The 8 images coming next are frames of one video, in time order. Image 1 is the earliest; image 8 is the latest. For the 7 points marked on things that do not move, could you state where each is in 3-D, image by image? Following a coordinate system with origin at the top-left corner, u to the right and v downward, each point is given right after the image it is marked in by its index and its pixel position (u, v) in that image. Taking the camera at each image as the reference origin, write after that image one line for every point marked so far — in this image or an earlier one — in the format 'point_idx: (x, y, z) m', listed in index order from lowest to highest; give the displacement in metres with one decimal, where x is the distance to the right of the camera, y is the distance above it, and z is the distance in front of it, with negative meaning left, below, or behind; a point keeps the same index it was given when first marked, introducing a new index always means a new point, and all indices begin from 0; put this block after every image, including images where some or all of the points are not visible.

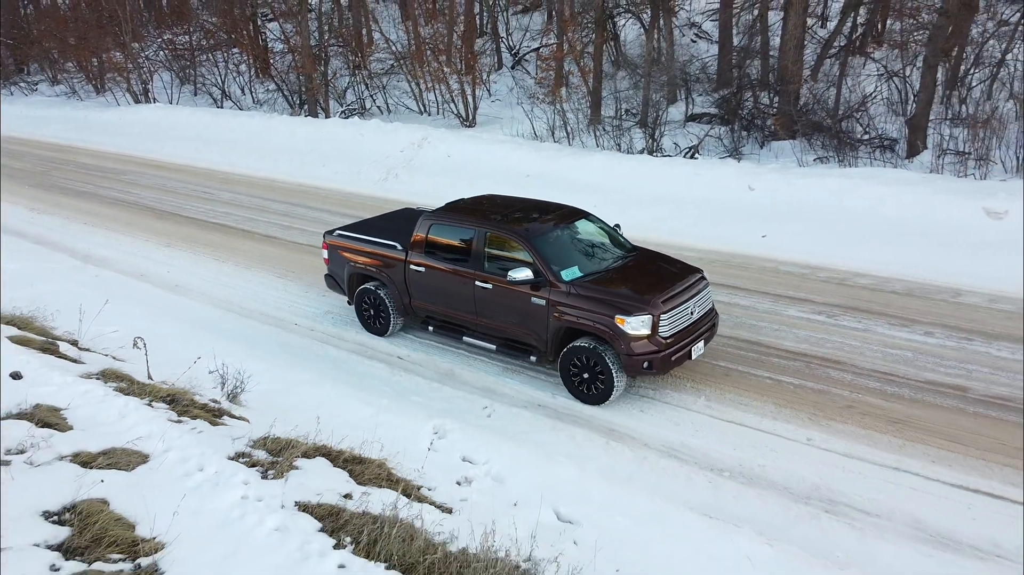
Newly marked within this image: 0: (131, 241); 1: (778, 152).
0: (-4.9, +0.6, +11.7) m
1: (+4.4, +2.3, +15.5) m
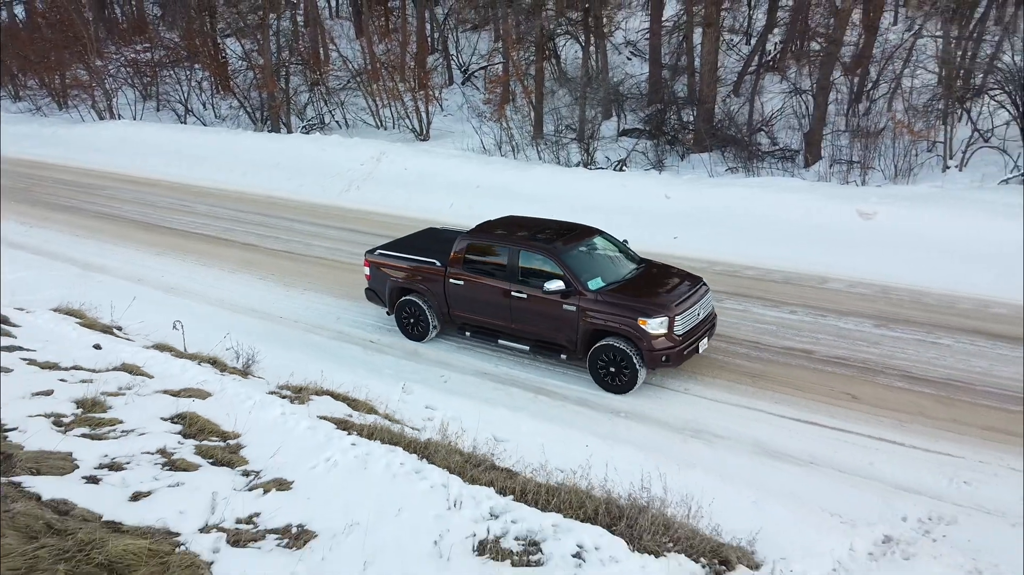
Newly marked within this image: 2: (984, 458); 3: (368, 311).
0: (-5.6, +0.5, +13.1) m
1: (+3.5, +2.3, +17.4) m
2: (+3.2, -1.1, +5.9) m
3: (-1.4, -0.3, +9.3) m
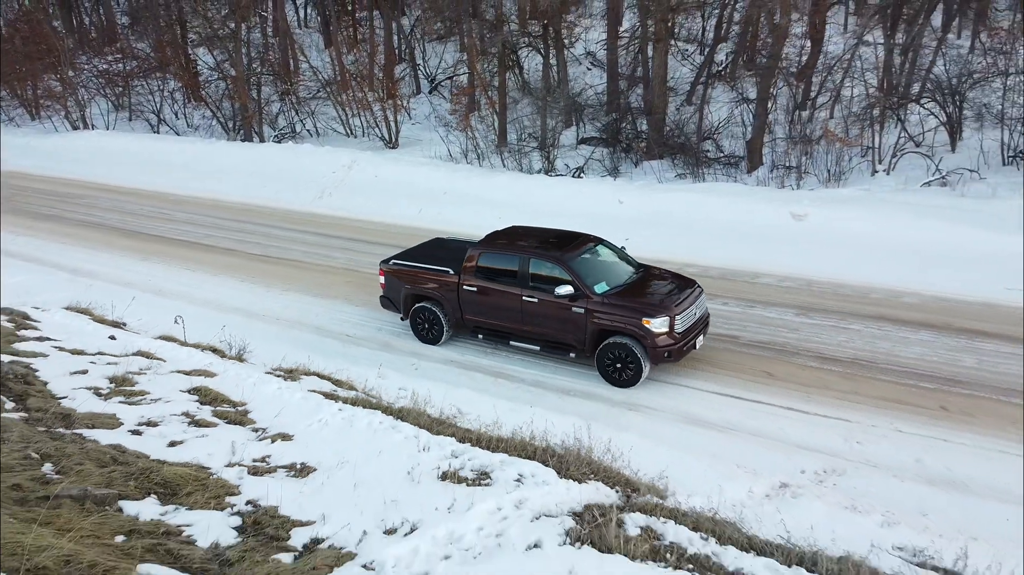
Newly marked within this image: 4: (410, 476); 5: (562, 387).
0: (-6.1, +0.5, +14.0) m
1: (+2.8, +2.4, +18.5) m
2: (+2.9, -1.0, +7.0) m
3: (-1.8, -0.3, +10.3) m
4: (-0.5, -0.9, +4.3) m
5: (+0.4, -0.8, +7.8) m
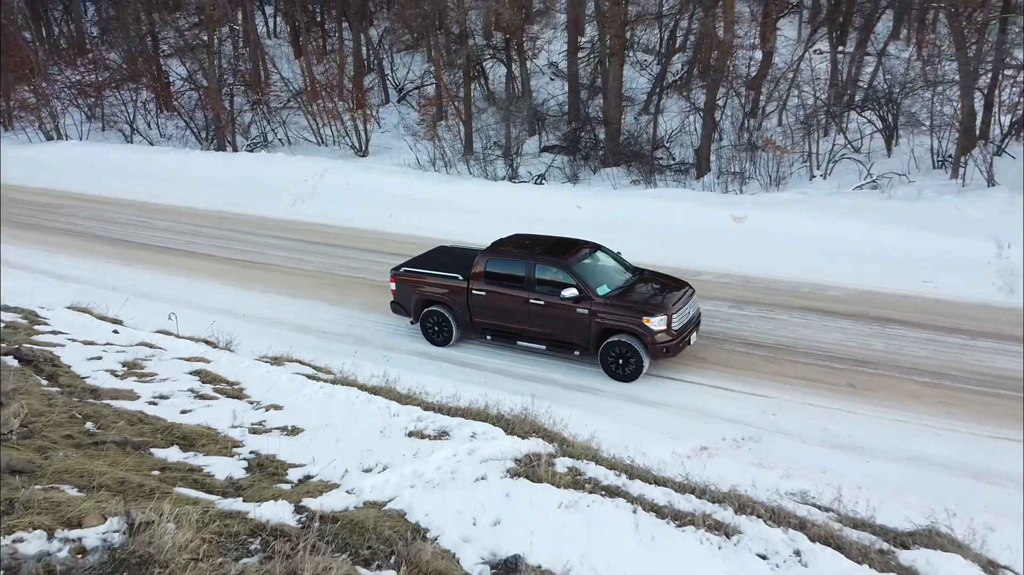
0: (-6.7, +0.4, +14.7) m
1: (+2.0, +2.4, +19.5) m
2: (+2.5, -1.0, +8.1) m
3: (-2.2, -0.3, +11.2) m
4: (-0.7, -0.8, +5.2) m
5: (+0.1, -0.8, +8.7) m
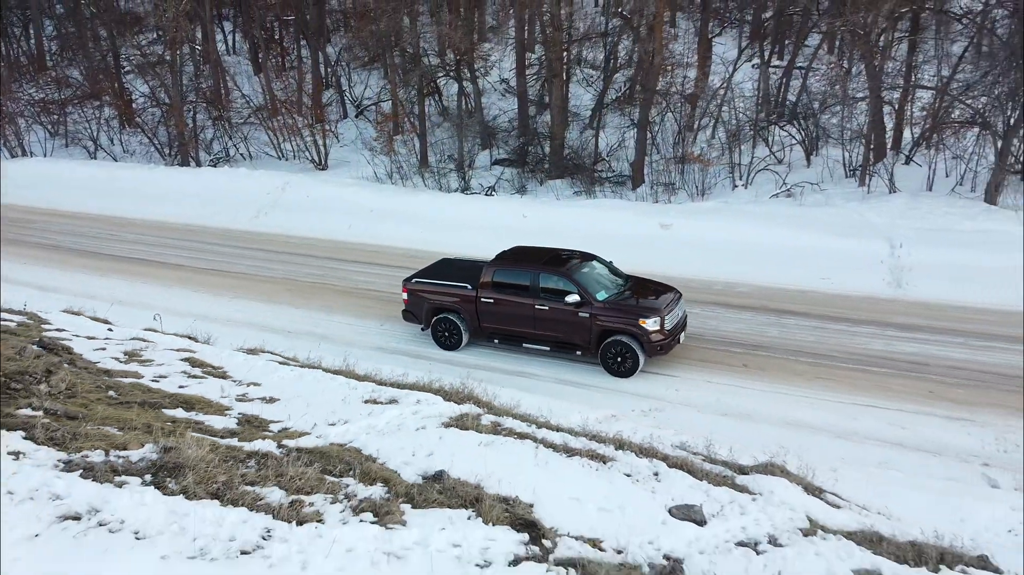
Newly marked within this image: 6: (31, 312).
0: (-7.5, +0.2, +15.7) m
1: (+0.9, +2.3, +20.9) m
2: (+2.0, -0.9, +9.5) m
3: (-3.0, -0.3, +12.4) m
4: (-1.2, -0.8, +6.5) m
5: (-0.5, -0.8, +10.0) m
6: (-4.9, -0.3, +9.3) m
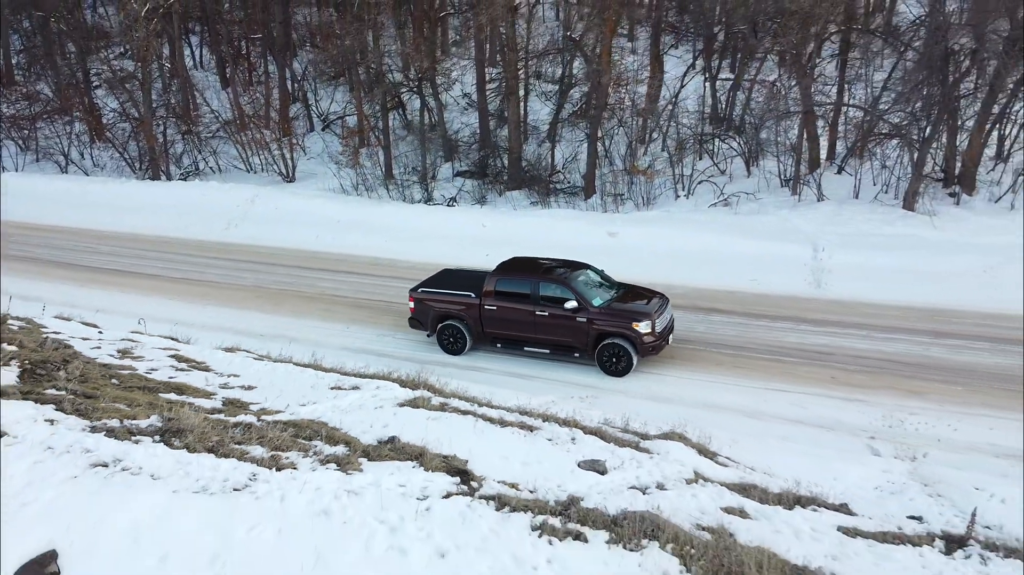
0: (-8.3, +0.1, +16.6) m
1: (0.0, +2.2, +22.1) m
2: (+1.4, -0.9, +10.6) m
3: (-3.6, -0.4, +13.3) m
4: (-1.6, -0.8, +7.5) m
5: (-1.1, -0.8, +11.1) m
6: (-5.4, -0.3, +10.3) m
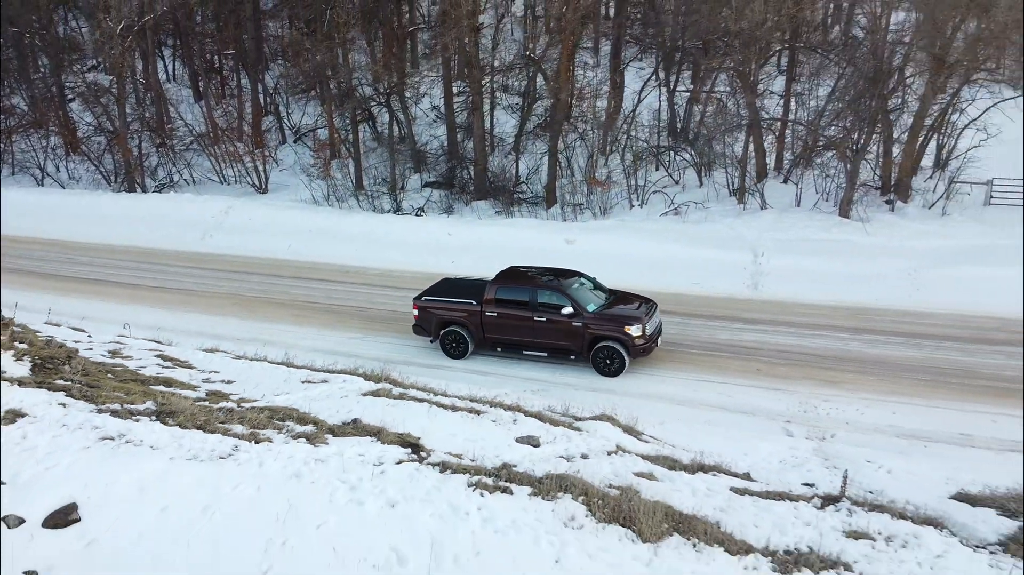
0: (-9.0, -0.1, +17.3) m
1: (-0.9, +2.0, +23.1) m
2: (+0.9, -1.0, +11.6) m
3: (-4.2, -0.5, +14.2) m
4: (-2.1, -0.9, +8.4) m
5: (-1.6, -0.9, +12.0) m
6: (-5.9, -0.4, +11.1) m
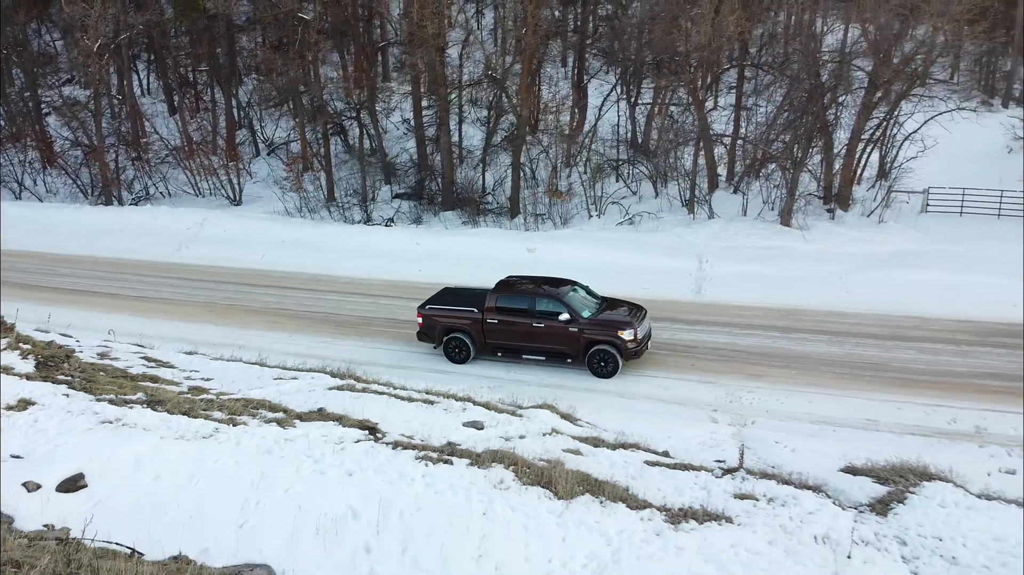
0: (-9.7, -0.3, +18.1) m
1: (-1.8, +1.8, +24.1) m
2: (+0.3, -1.0, +12.6) m
3: (-4.8, -0.7, +15.1) m
4: (-2.6, -0.9, +9.4) m
5: (-2.2, -1.0, +13.0) m
6: (-6.5, -0.6, +12.0) m
